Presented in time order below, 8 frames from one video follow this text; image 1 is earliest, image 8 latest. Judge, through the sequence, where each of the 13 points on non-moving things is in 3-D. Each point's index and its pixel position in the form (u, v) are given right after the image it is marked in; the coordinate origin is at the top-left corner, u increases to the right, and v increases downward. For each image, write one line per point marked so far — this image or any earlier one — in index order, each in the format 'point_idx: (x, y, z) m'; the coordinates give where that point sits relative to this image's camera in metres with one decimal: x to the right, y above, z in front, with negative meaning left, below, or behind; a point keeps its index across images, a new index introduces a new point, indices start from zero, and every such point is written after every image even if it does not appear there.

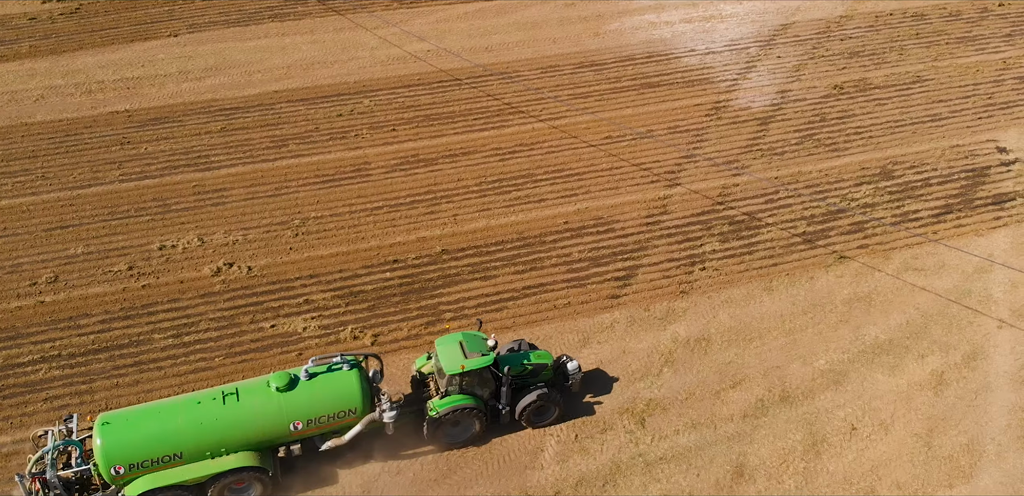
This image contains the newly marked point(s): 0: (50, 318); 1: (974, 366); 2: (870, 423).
0: (-6.3, -1.0, +12.7) m
1: (+6.3, -1.6, +12.7) m
2: (+4.6, -2.2, +11.8) m
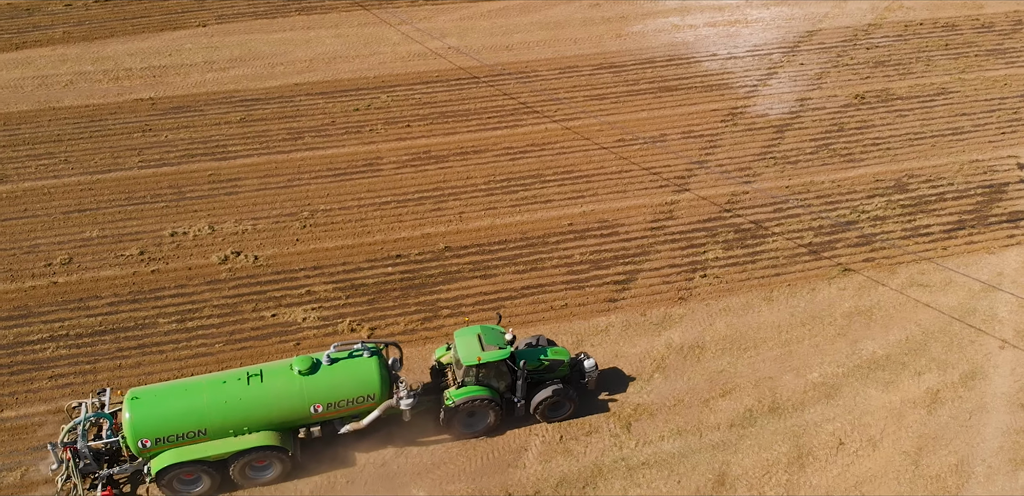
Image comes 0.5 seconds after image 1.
0: (-6.3, -0.7, +13.1) m
1: (+6.2, -1.8, +12.5) m
2: (+4.4, -2.4, +11.8) m
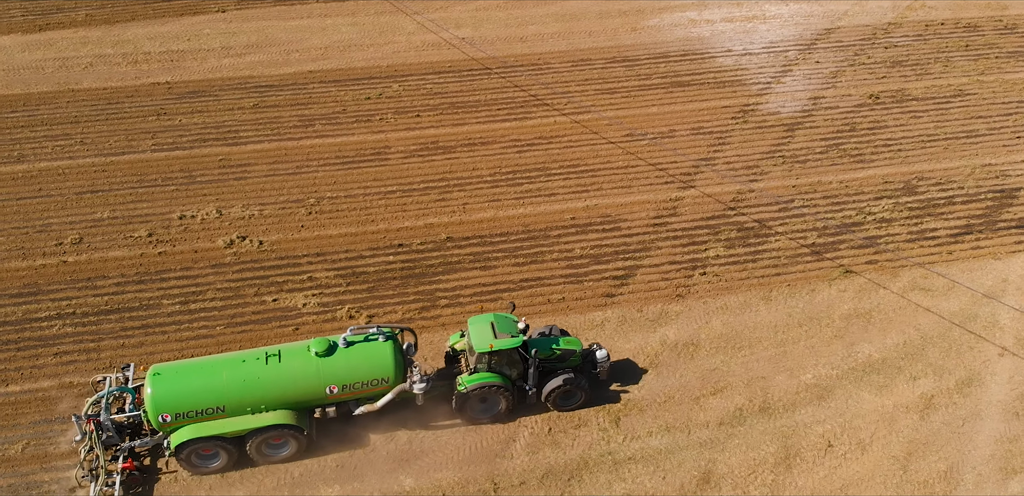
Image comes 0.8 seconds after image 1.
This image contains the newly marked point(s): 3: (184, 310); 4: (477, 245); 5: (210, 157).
0: (-6.4, -0.4, +13.5) m
1: (+6.1, -1.9, +12.5) m
2: (+4.2, -2.4, +11.8) m
3: (-4.6, -0.9, +13.1) m
4: (-0.5, 0.0, +14.4) m
5: (-5.1, +1.5, +15.7) m
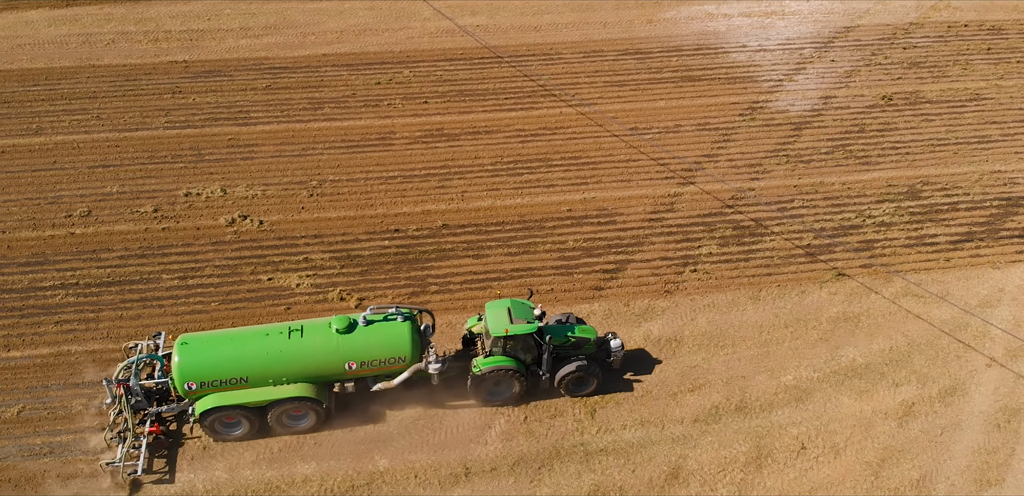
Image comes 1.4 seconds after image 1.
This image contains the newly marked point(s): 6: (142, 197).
0: (-6.5, 0.0, +14.0) m
1: (+5.8, -2.0, +12.4) m
2: (+3.9, -2.5, +11.8) m
3: (-4.8, -0.5, +13.5) m
4: (-0.6, +0.2, +14.6) m
5: (-5.0, +1.9, +16.1) m
6: (-5.9, +0.8, +14.9) m
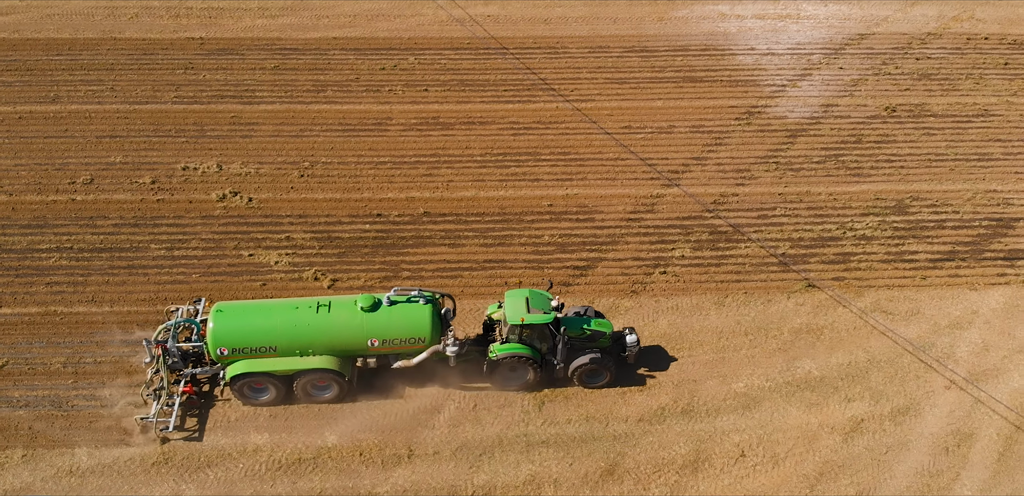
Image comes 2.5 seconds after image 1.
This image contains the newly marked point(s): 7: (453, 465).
0: (-6.9, +0.5, +14.7) m
1: (+5.2, -2.3, +12.4) m
2: (+3.2, -2.6, +12.0) m
3: (-5.2, -0.1, +14.2) m
4: (-1.0, +0.4, +15.0) m
5: (-5.2, +2.4, +16.7) m
6: (-6.2, +1.3, +15.6) m
7: (-0.8, -2.7, +11.8) m
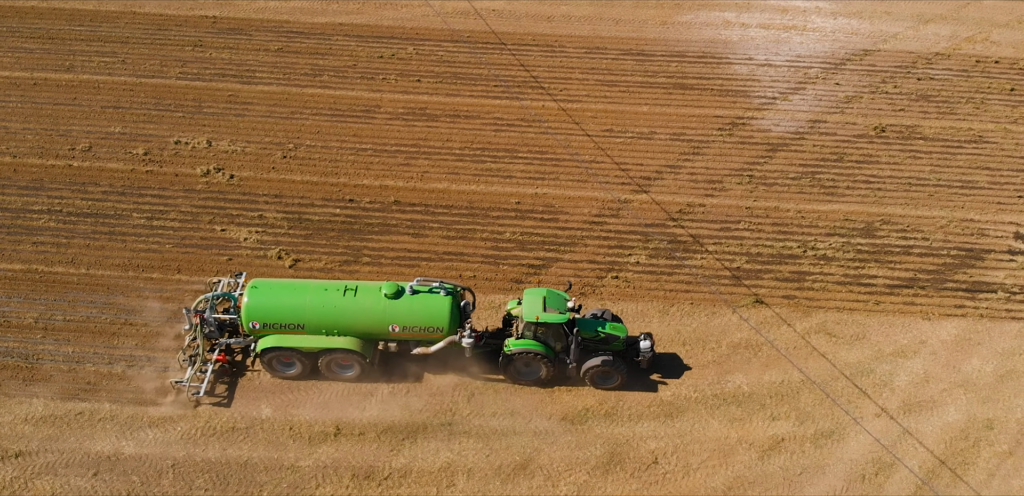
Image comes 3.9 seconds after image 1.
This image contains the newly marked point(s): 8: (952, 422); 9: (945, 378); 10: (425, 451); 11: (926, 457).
0: (-7.5, +1.1, +15.7) m
1: (+4.1, -2.6, +12.6) m
2: (+2.1, -2.8, +12.3) m
3: (-5.9, +0.4, +15.0) m
4: (-1.6, +0.6, +15.5) m
5: (-5.4, +2.9, +17.5) m
6: (-6.6, +1.9, +16.5) m
7: (-1.8, -2.6, +12.4) m
8: (+6.0, -2.4, +12.8) m
9: (+6.2, -1.9, +13.4) m
10: (-1.2, -2.7, +12.3) m
11: (+5.5, -2.8, +12.3) m
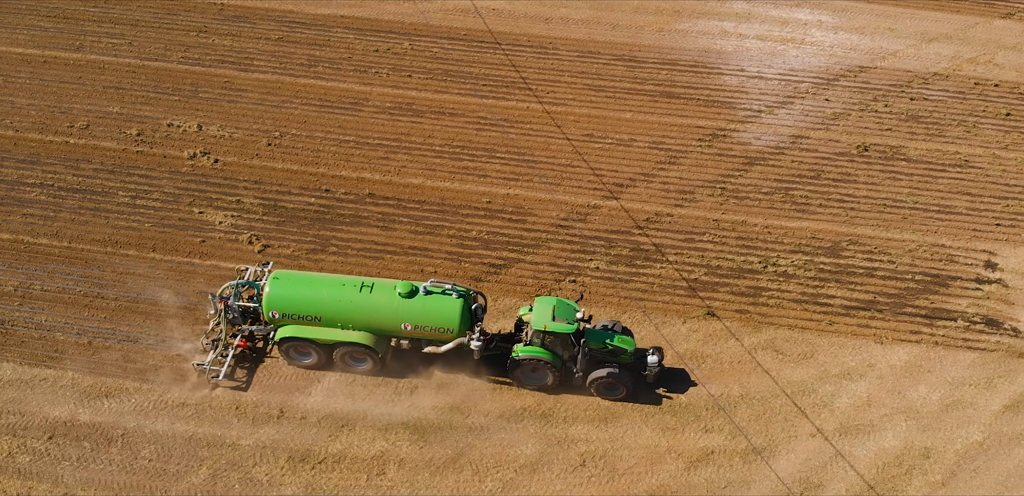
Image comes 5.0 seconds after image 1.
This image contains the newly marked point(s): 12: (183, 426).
0: (-7.9, +1.6, +16.5) m
1: (+3.2, -2.9, +12.7) m
2: (+1.2, -3.0, +12.5) m
3: (-6.4, +0.7, +15.7) m
4: (-2.1, +0.7, +16.0) m
5: (-5.7, +3.3, +18.1) m
6: (-7.0, +2.3, +17.2) m
7: (-2.7, -2.5, +12.9) m
8: (+5.1, -2.7, +12.8) m
9: (+5.4, -2.2, +13.4) m
10: (-2.1, -2.6, +12.8) m
11: (+4.5, -3.1, +12.4) m
12: (-4.5, -2.4, +12.8) m
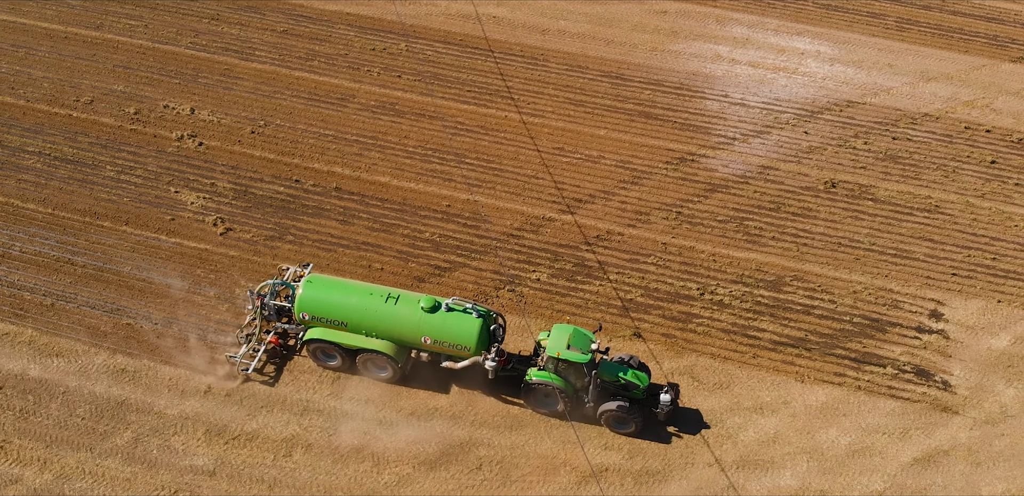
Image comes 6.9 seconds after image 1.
0: (-8.5, +2.3, +17.8) m
1: (+1.8, -3.3, +13.0) m
2: (-0.3, -3.1, +13.0) m
3: (-7.2, +1.3, +16.9) m
4: (-2.8, +0.8, +16.7) m
5: (-6.0, +3.8, +19.2) m
6: (-7.4, +2.9, +18.4) m
7: (-4.1, -2.3, +13.7) m
8: (+3.7, -3.3, +12.9) m
9: (+4.1, -2.8, +13.5) m
10: (-3.5, -2.5, +13.6) m
11: (+3.0, -3.6, +12.6) m
12: (-5.8, -2.1, +13.8) m
